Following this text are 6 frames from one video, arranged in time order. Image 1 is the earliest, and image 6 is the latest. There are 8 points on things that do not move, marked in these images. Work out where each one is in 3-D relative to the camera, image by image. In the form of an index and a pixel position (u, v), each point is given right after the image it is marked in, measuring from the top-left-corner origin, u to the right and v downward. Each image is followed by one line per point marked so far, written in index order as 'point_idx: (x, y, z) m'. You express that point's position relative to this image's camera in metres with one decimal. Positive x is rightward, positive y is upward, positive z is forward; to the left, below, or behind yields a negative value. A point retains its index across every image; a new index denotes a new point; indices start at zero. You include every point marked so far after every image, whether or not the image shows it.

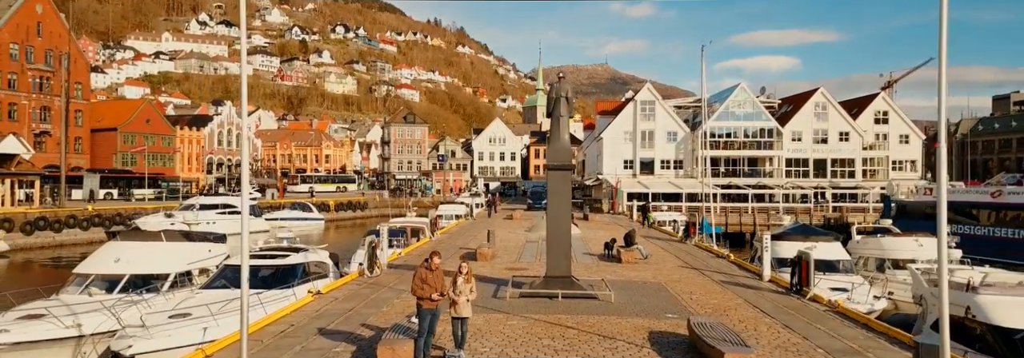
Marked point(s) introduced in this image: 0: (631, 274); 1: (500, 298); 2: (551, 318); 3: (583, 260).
0: (+2.0, -1.6, +10.9) m
1: (-0.1, -1.5, +8.7) m
2: (+0.4, -1.6, +7.4) m
3: (+1.4, -1.5, +12.6) m
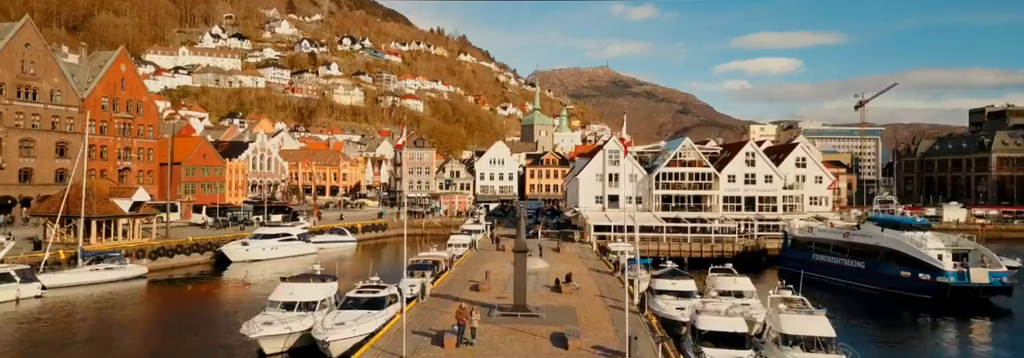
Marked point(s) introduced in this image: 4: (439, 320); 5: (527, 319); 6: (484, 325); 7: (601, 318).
0: (+1.6, -3.7, +19.8) m
1: (-0.6, -3.7, +17.6) m
2: (0.0, -3.7, +16.3) m
3: (+1.0, -3.7, +21.5) m
4: (-1.9, -3.8, +17.1) m
5: (+0.3, -3.7, +17.0) m
6: (-0.7, -3.7, +16.3) m
7: (+2.4, -3.8, +17.6) m
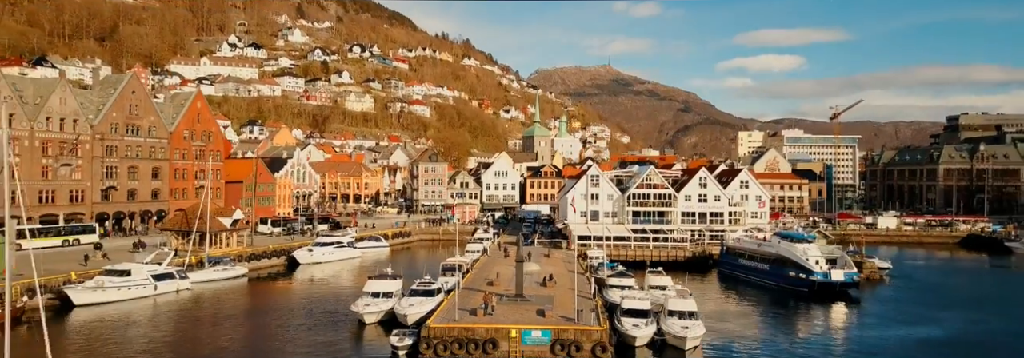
0: (+1.7, -5.4, +31.1) m
1: (-0.5, -5.4, +28.9) m
2: (+0.1, -5.4, +27.6) m
3: (+1.2, -5.4, +32.8) m
4: (-1.8, -5.5, +28.4) m
5: (+0.4, -5.4, +28.3) m
6: (-0.6, -5.4, +27.6) m
7: (+2.5, -5.5, +28.9) m
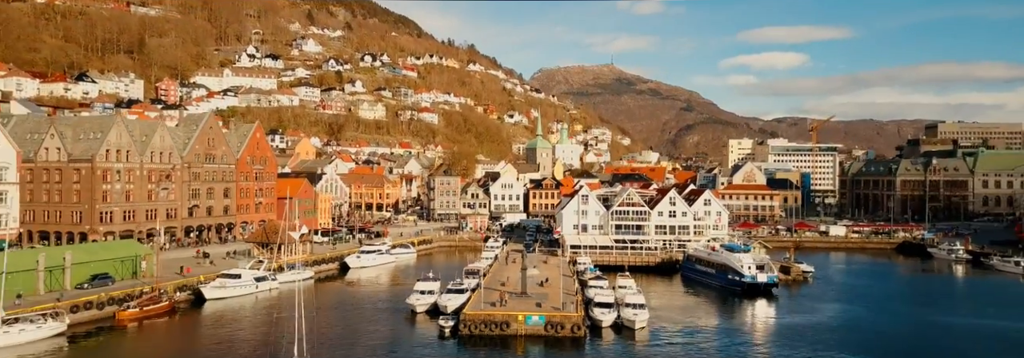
0: (+2.2, -7.5, +43.4) m
1: (0.0, -7.5, +41.2) m
2: (+0.5, -7.5, +39.9) m
3: (+1.6, -7.4, +45.1) m
4: (-1.4, -7.6, +40.8) m
5: (+0.9, -7.5, +40.6) m
6: (-0.2, -7.5, +40.0) m
7: (+3.0, -7.6, +41.2) m
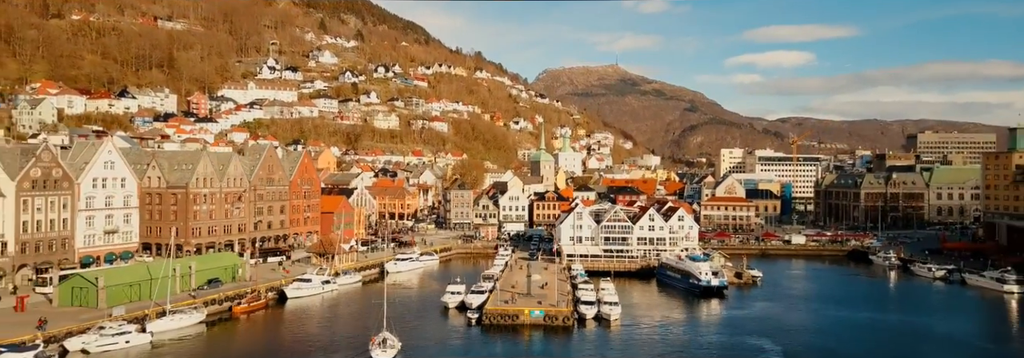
0: (+2.9, -10.0, +57.2) m
1: (+0.7, -10.0, +55.1) m
2: (+1.2, -10.0, +53.7) m
3: (+2.3, -9.9, +58.9) m
4: (-0.7, -10.1, +54.6) m
5: (+1.5, -10.0, +54.4) m
6: (+0.5, -10.0, +53.8) m
7: (+3.6, -10.1, +55.0) m
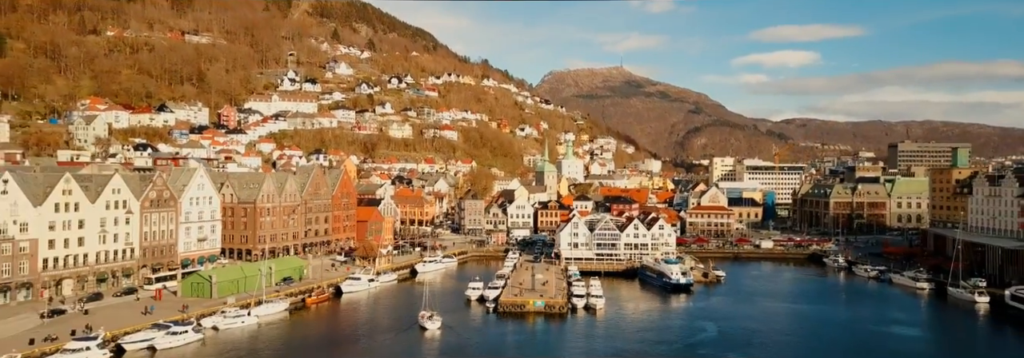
0: (+3.8, -12.2, +72.4) m
1: (+1.5, -12.2, +70.3) m
2: (+2.1, -12.3, +68.9) m
3: (+3.2, -12.2, +74.2) m
4: (+0.2, -12.3, +69.8) m
5: (+2.4, -12.2, +69.6) m
6: (+1.4, -12.2, +69.0) m
7: (+4.5, -12.3, +70.2) m
